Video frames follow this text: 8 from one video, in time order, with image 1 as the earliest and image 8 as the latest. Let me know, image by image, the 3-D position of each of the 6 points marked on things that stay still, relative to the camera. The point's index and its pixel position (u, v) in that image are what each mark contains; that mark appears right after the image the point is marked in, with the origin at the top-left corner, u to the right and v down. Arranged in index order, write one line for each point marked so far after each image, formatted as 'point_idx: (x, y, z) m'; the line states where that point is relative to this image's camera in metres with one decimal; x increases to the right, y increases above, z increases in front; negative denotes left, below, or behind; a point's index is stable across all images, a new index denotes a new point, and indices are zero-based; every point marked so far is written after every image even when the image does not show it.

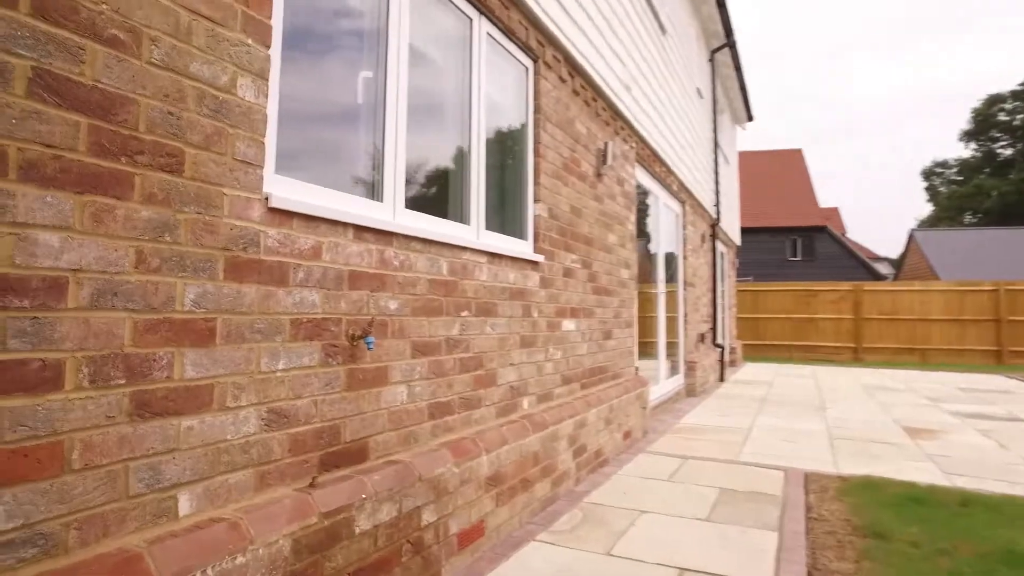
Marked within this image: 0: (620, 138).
0: (+0.9, +1.3, +5.3) m
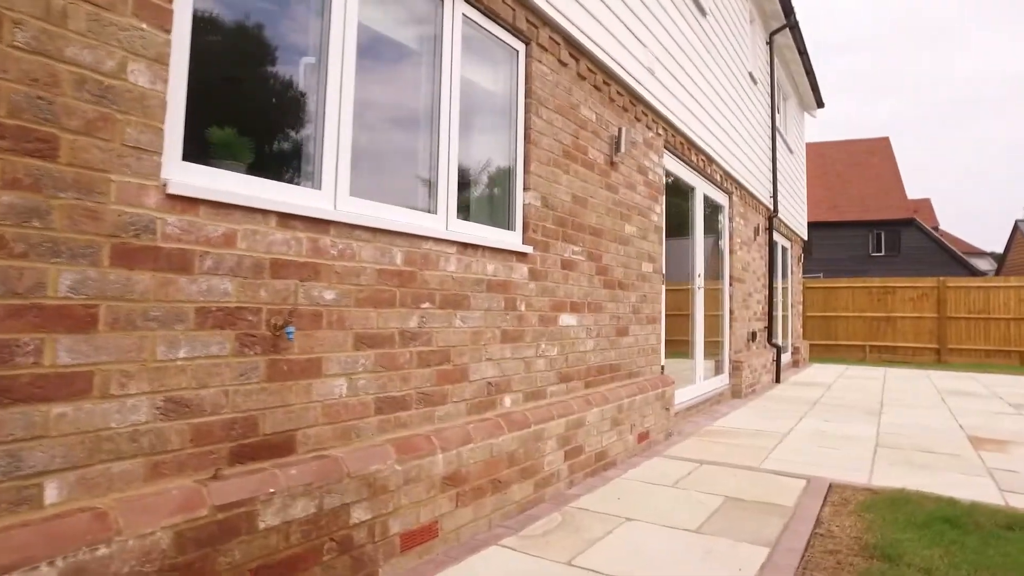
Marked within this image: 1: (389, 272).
0: (+1.0, +1.4, +5.0) m
1: (-0.5, +0.1, +2.6) m
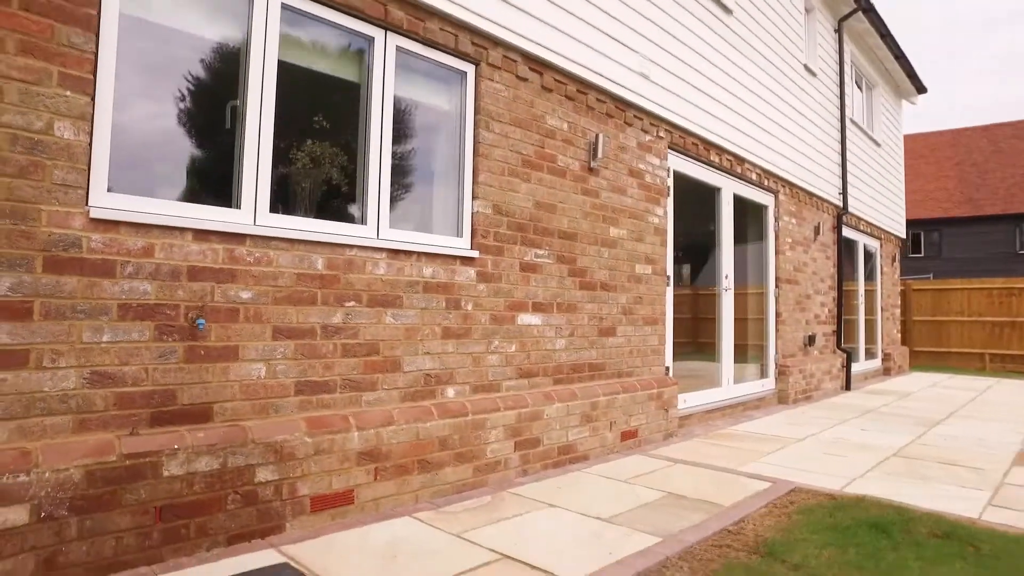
0: (+1.0, +1.3, +5.2) m
1: (-1.0, +0.1, +3.0) m
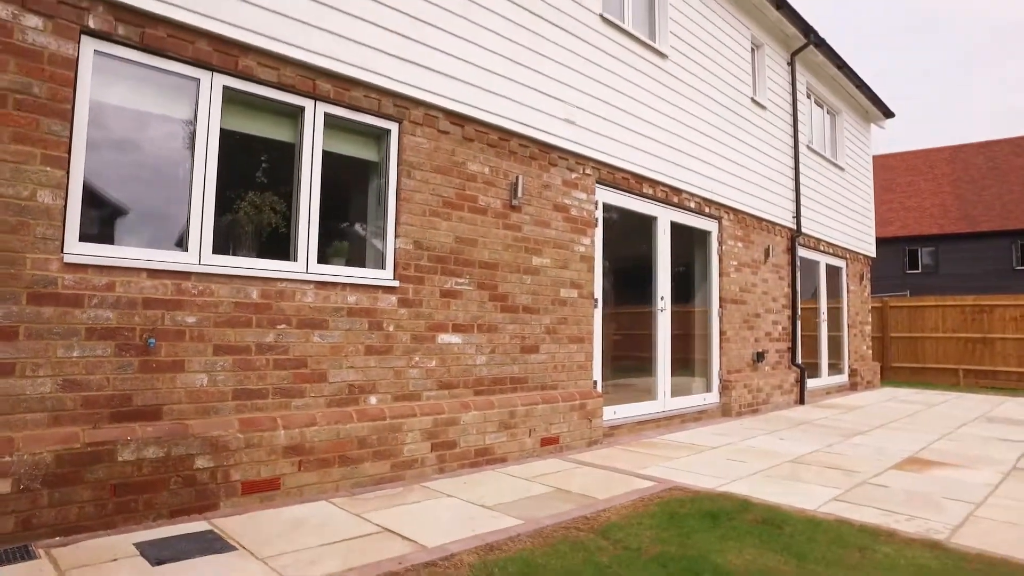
0: (+0.4, +1.1, +5.9) m
1: (-1.6, -0.1, +3.8) m
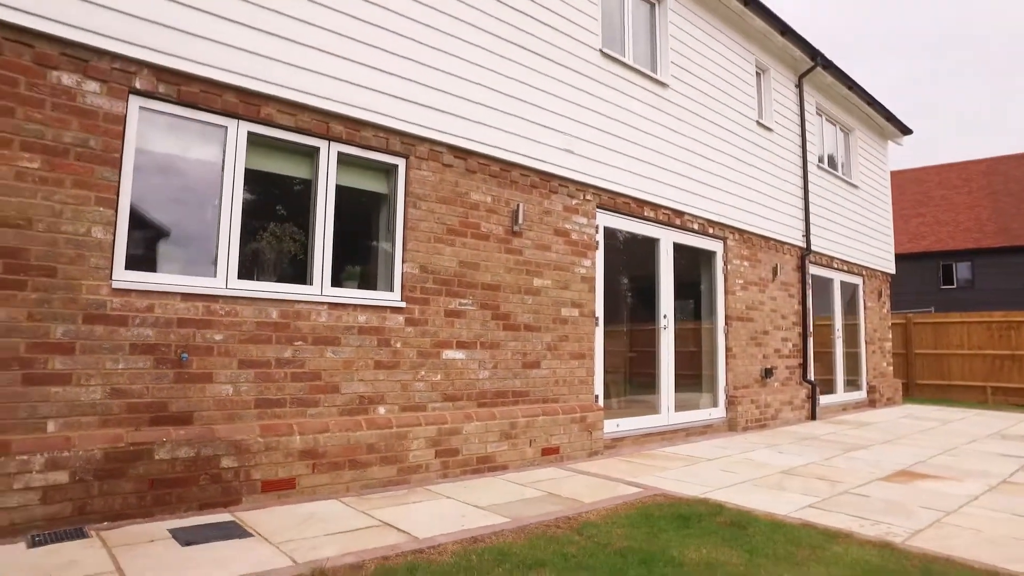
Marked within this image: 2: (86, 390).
0: (+0.5, +0.9, +6.3) m
1: (-1.7, -0.2, +4.3) m
2: (-2.4, -0.6, +3.6) m
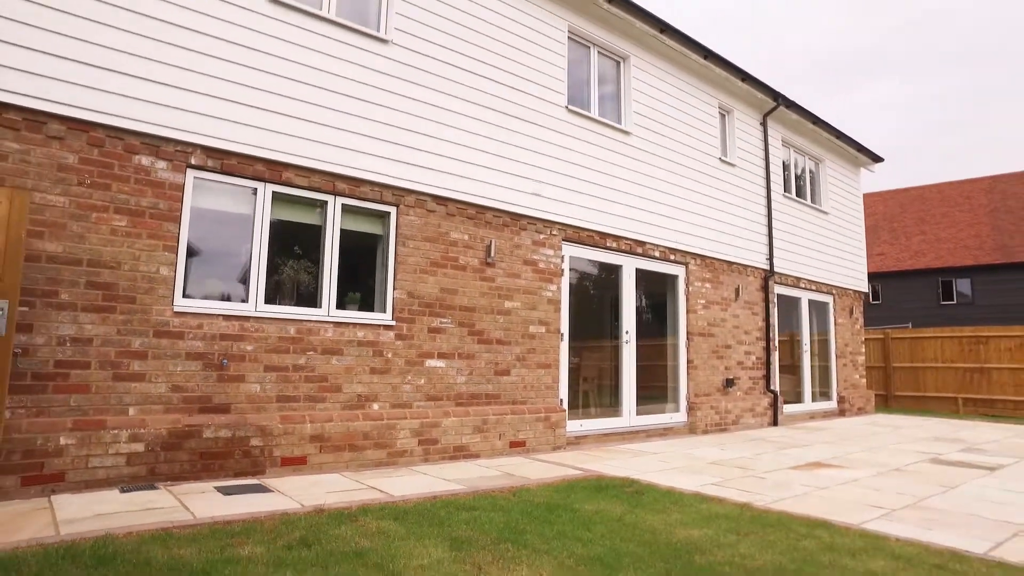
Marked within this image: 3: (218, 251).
0: (+0.2, +0.7, +7.6) m
1: (-2.0, -0.4, +5.6) m
2: (-2.8, -0.8, +4.9) m
3: (-2.5, +0.3, +5.4) m
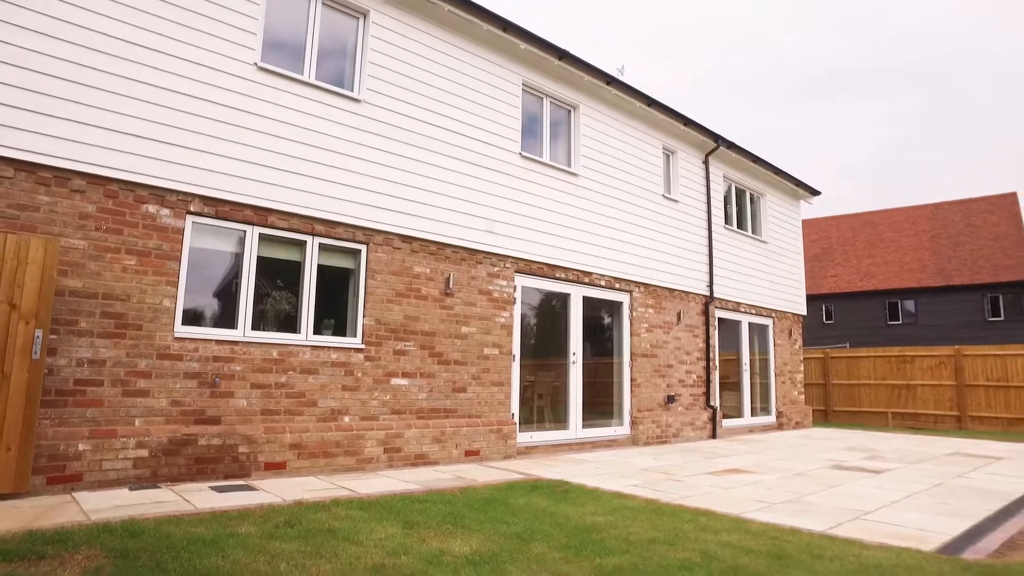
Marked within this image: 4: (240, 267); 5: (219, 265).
0: (-0.4, +0.3, +8.6) m
1: (-2.5, -0.7, +6.5) m
2: (-3.3, -1.0, +5.8) m
3: (-3.0, 0.0, +6.3) m
4: (-2.8, +0.2, +6.5) m
5: (-3.0, +0.2, +6.4) m
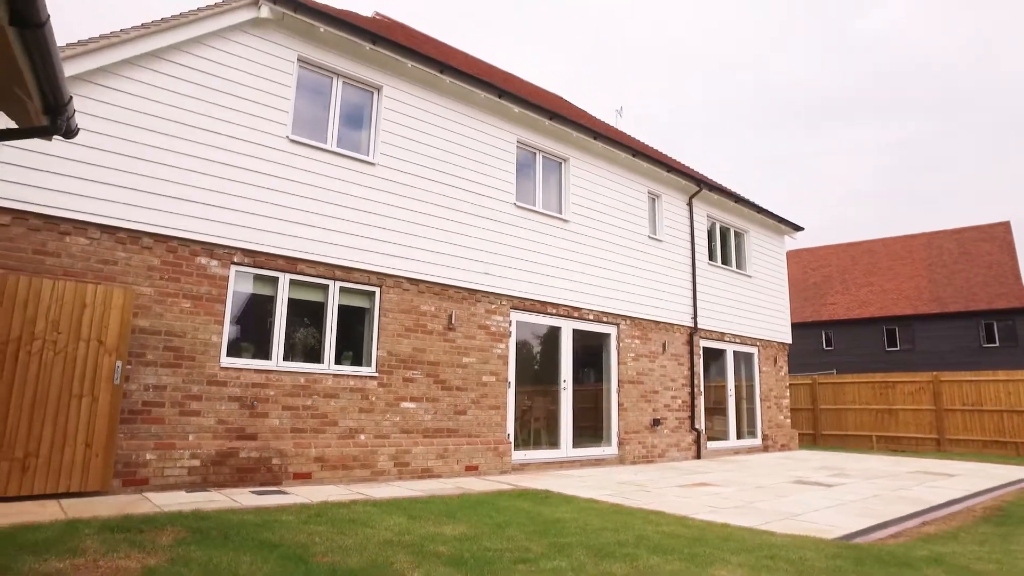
0: (-0.5, -0.2, +9.8) m
1: (-2.6, -1.2, +7.7) m
2: (-3.4, -1.5, +7.0) m
3: (-3.2, -0.4, +7.5) m
4: (-2.9, -0.2, +7.7) m
5: (-3.1, -0.2, +7.6) m
